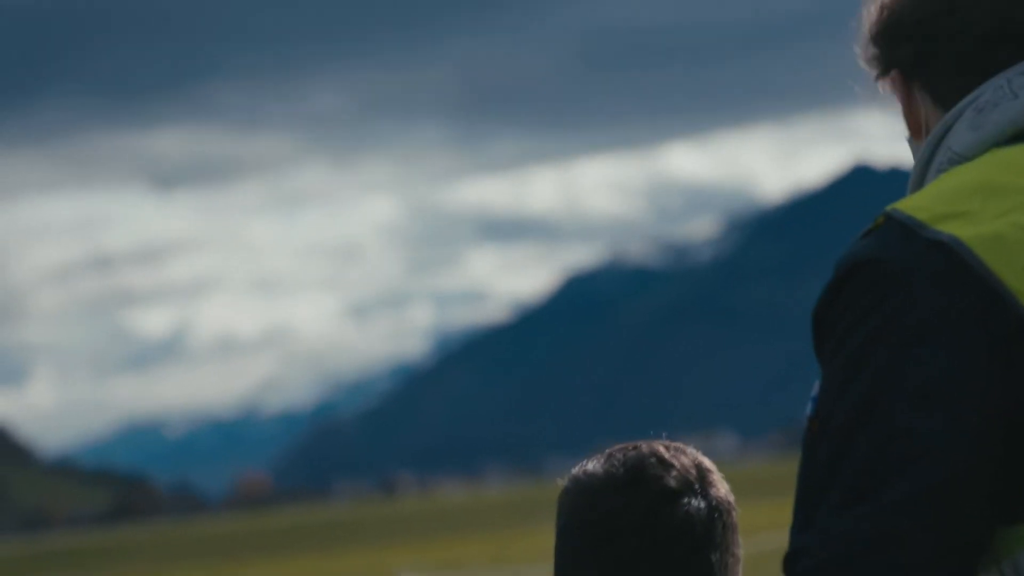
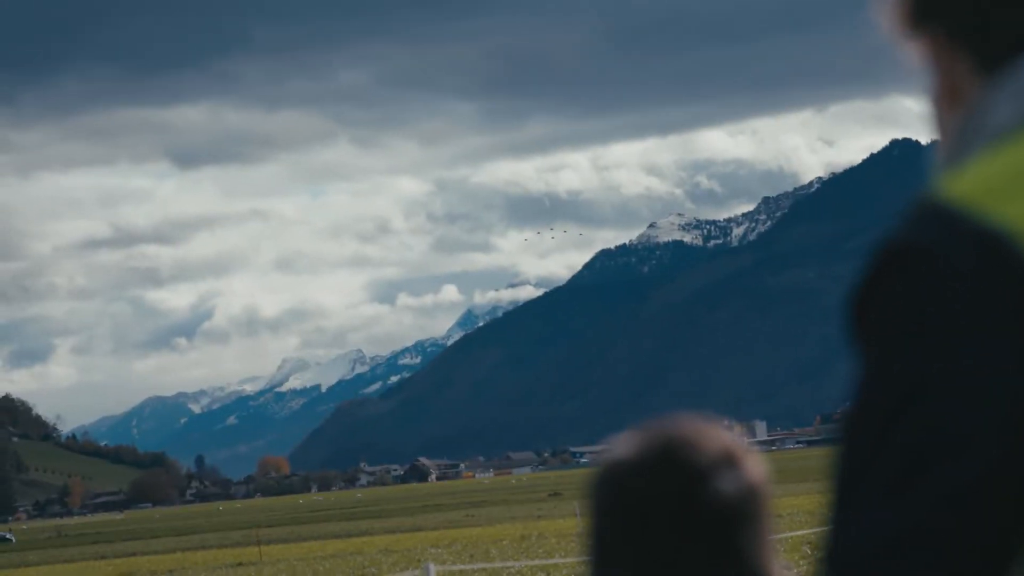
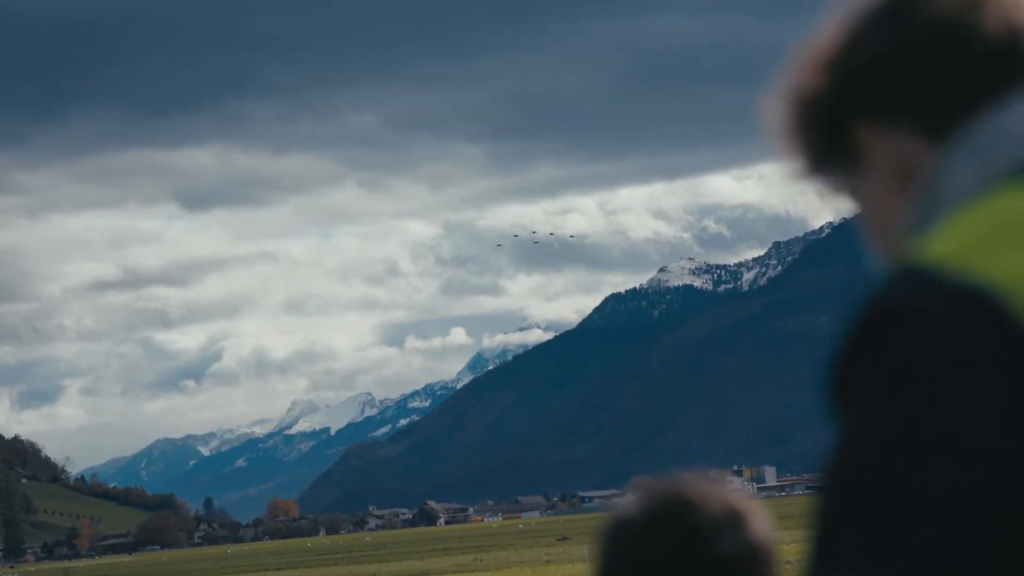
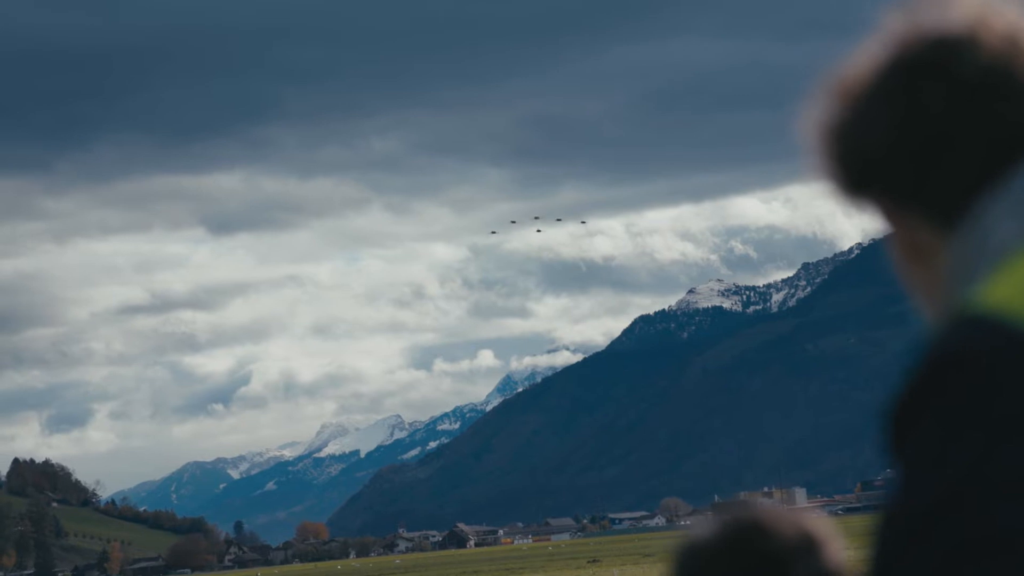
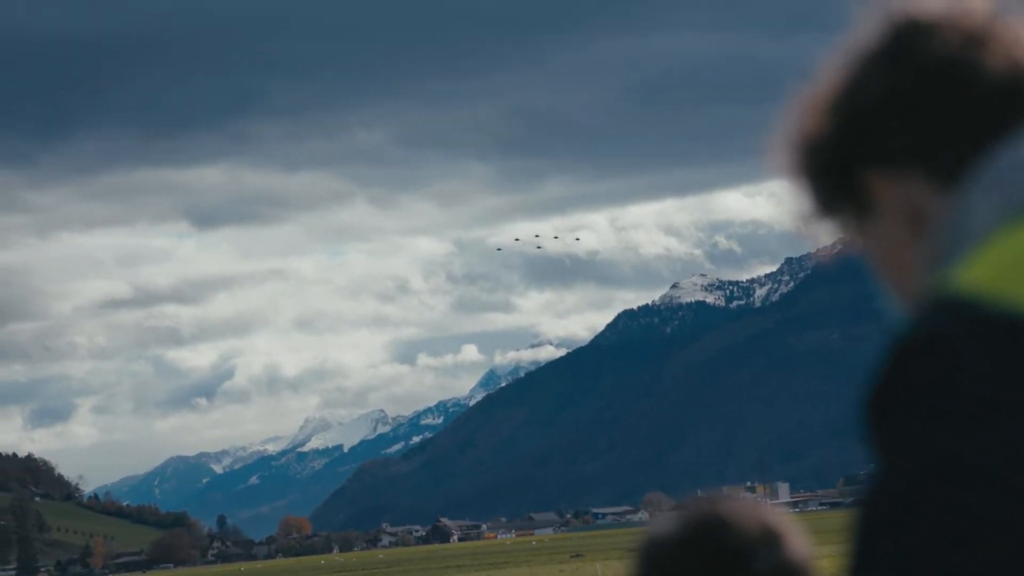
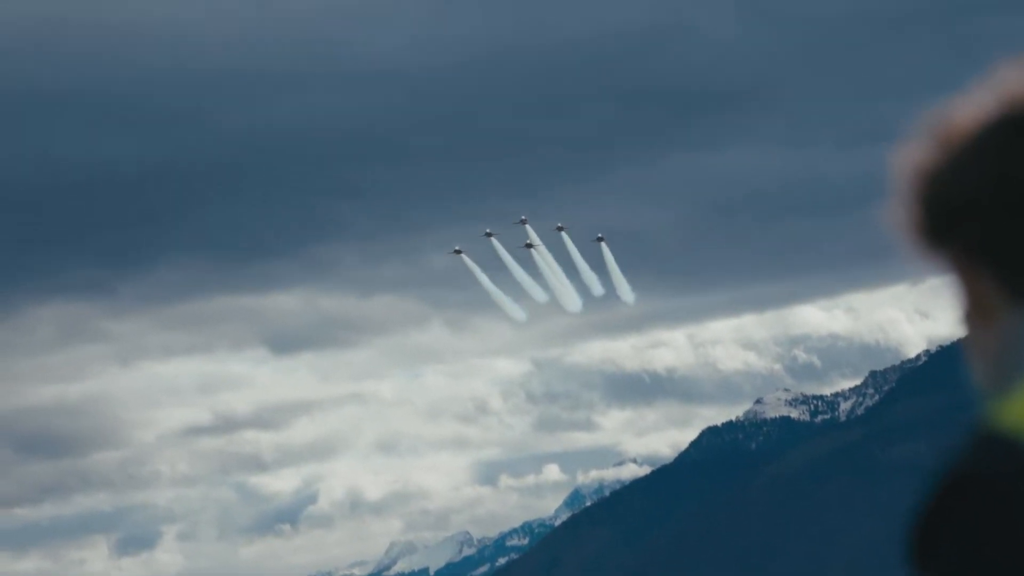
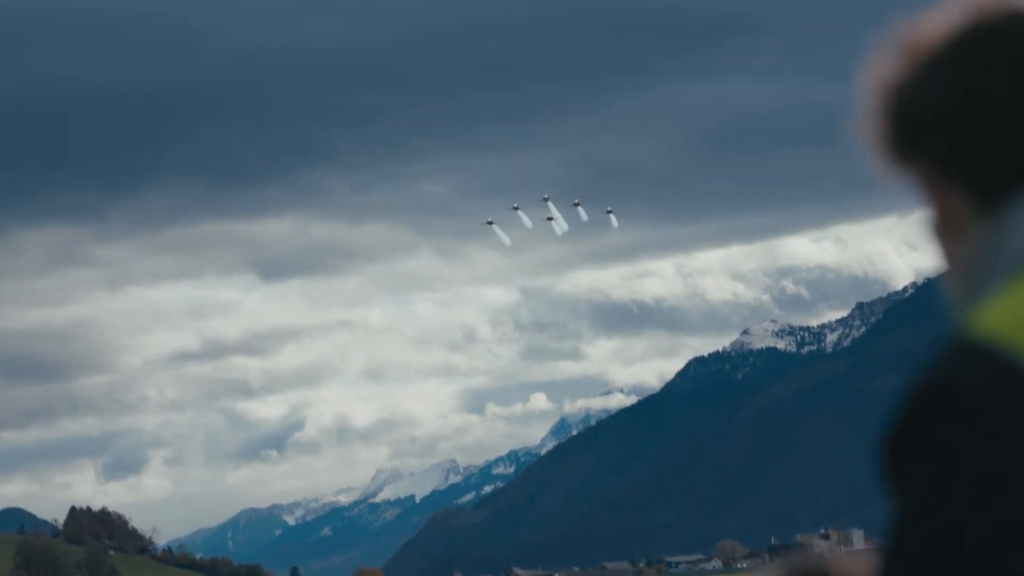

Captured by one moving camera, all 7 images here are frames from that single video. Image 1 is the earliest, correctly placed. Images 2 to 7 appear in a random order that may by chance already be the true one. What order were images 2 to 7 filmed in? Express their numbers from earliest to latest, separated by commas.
2, 3, 5, 4, 7, 6
